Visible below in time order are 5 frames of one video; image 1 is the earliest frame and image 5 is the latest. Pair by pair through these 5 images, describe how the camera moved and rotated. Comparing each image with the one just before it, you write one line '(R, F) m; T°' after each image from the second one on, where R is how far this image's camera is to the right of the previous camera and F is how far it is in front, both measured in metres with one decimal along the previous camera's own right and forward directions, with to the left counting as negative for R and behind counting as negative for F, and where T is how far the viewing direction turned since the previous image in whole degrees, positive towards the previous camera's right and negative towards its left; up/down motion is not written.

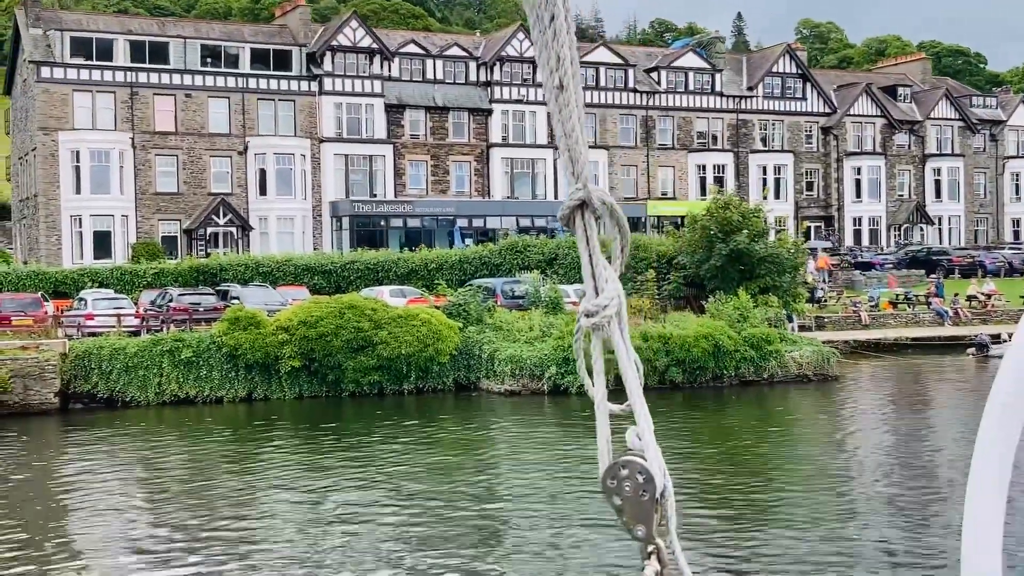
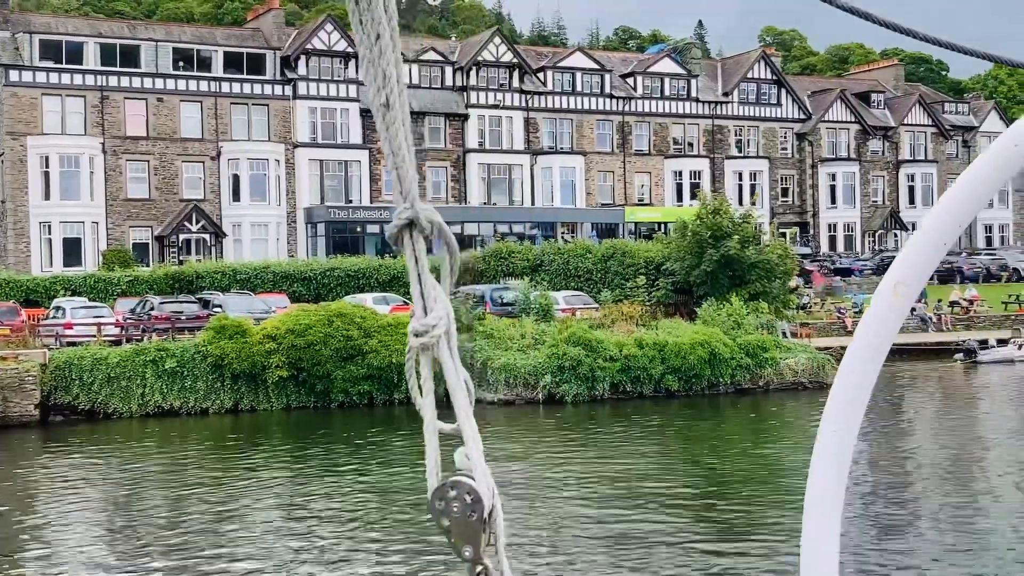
(-0.7, +0.6) m; +2°
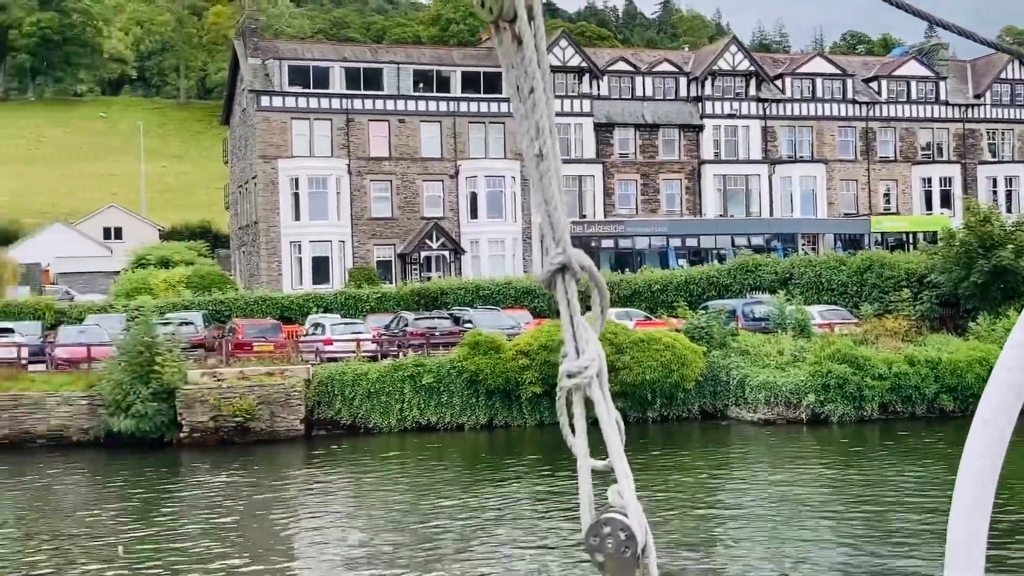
(-0.8, +0.5) m; -10°
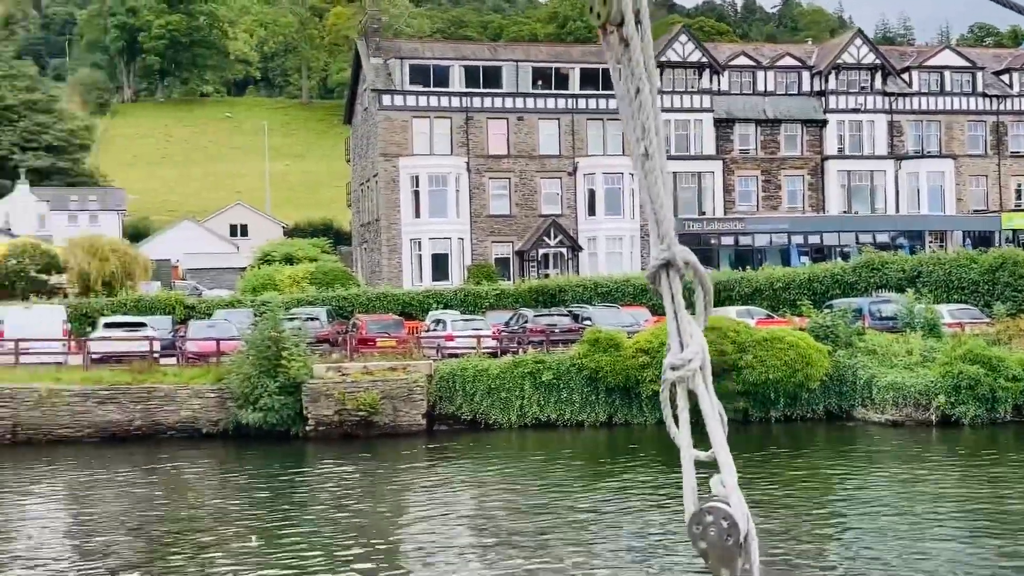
(-0.1, 0.0) m; -5°
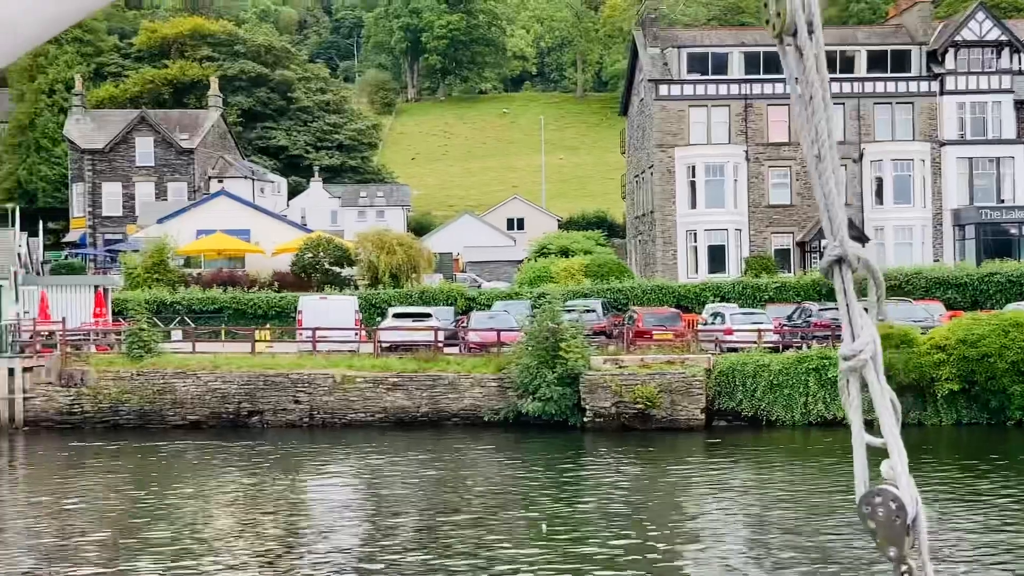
(-0.2, +0.3) m; -13°
